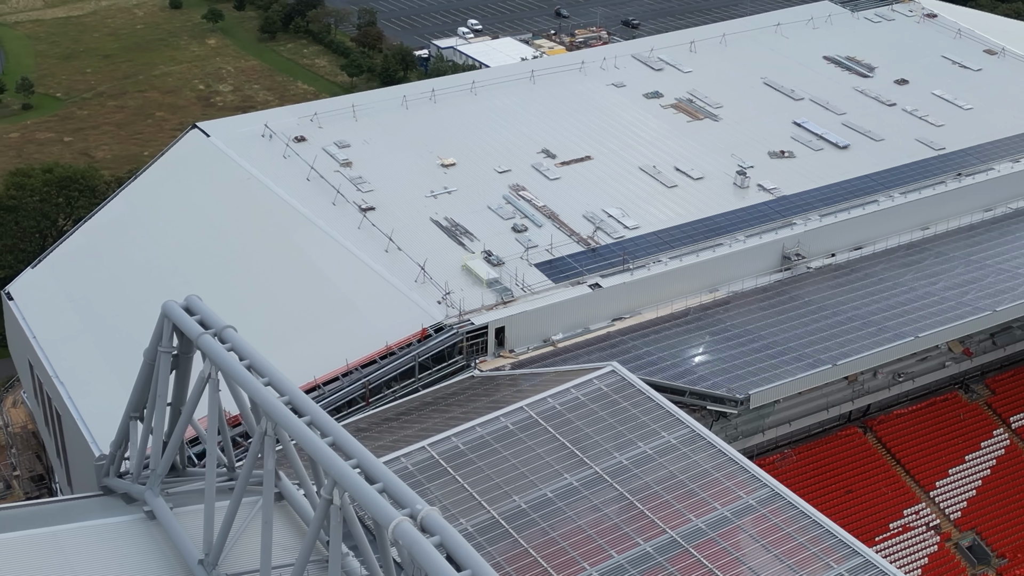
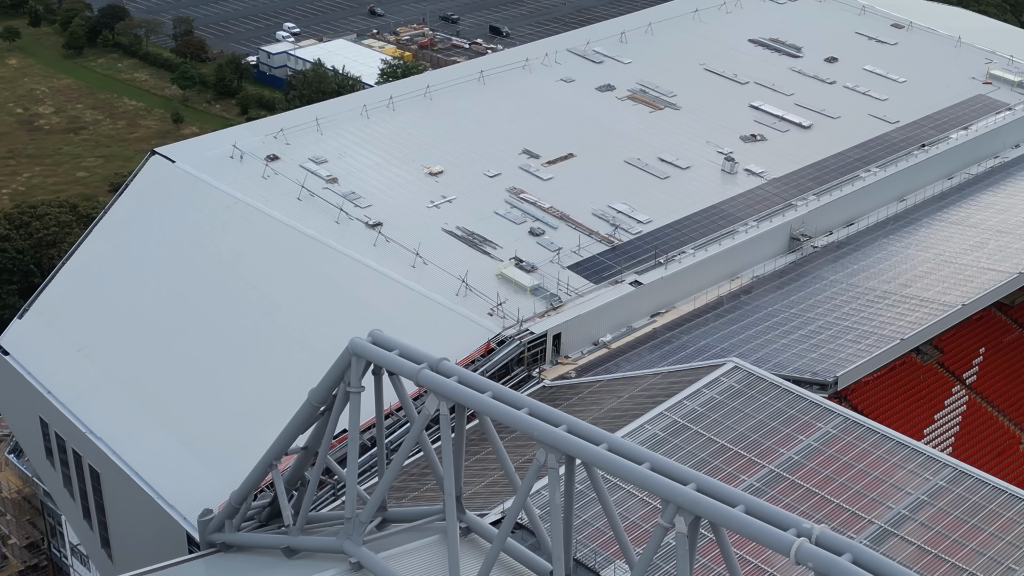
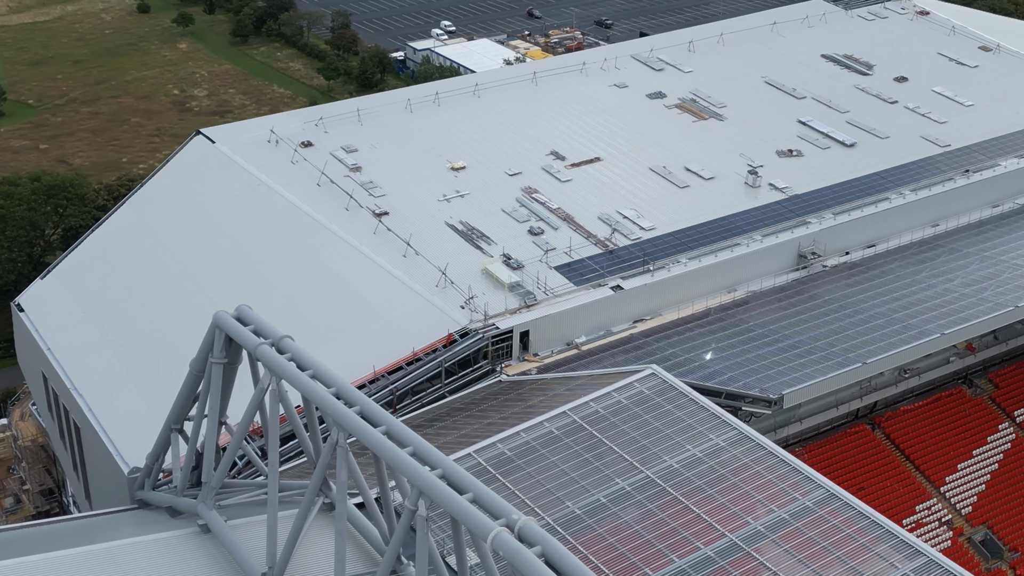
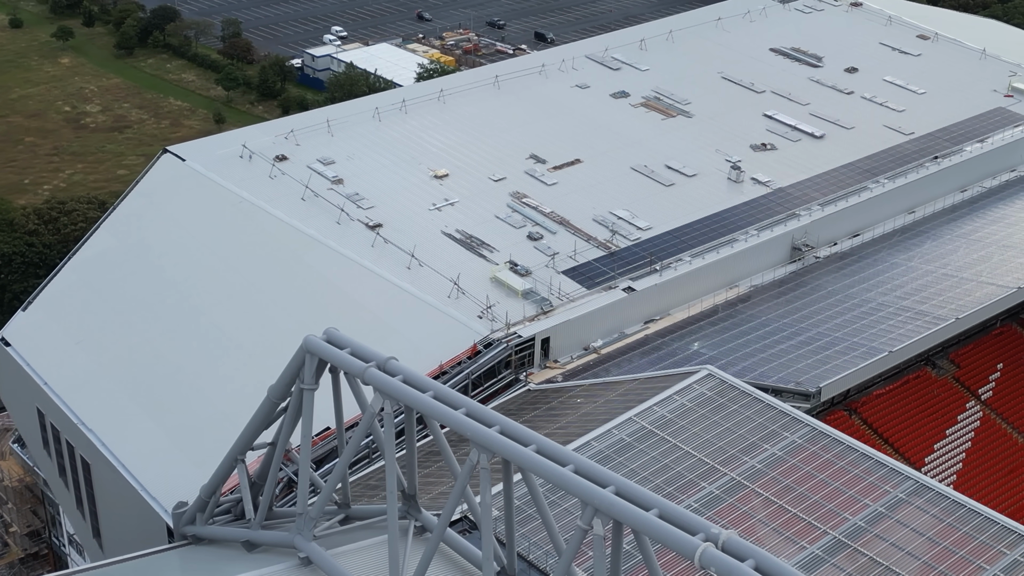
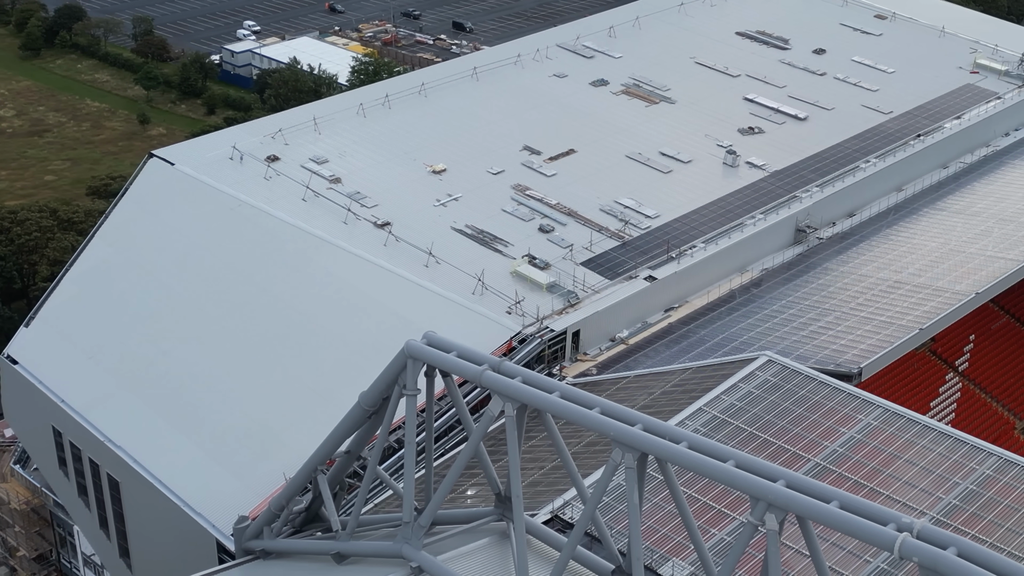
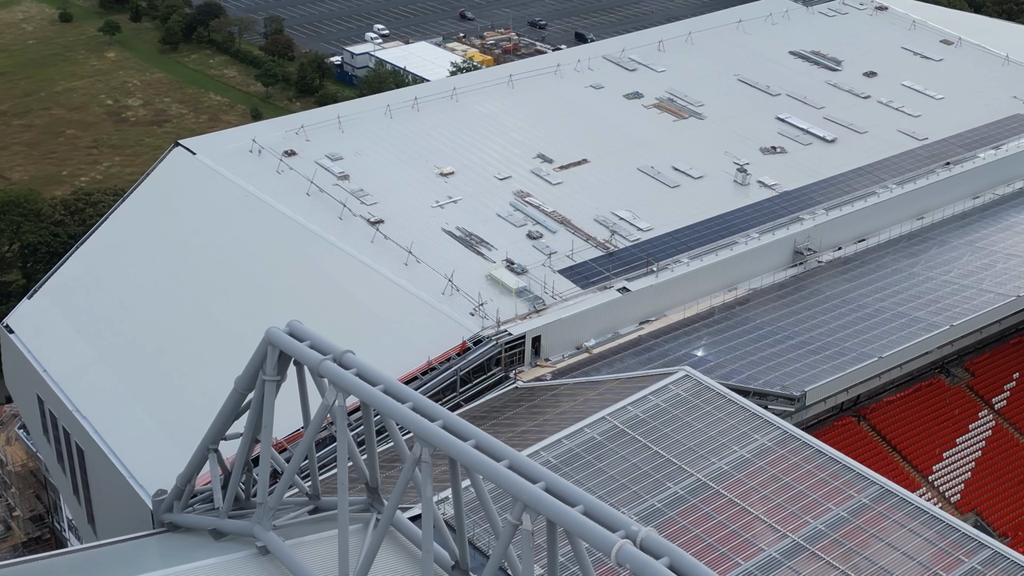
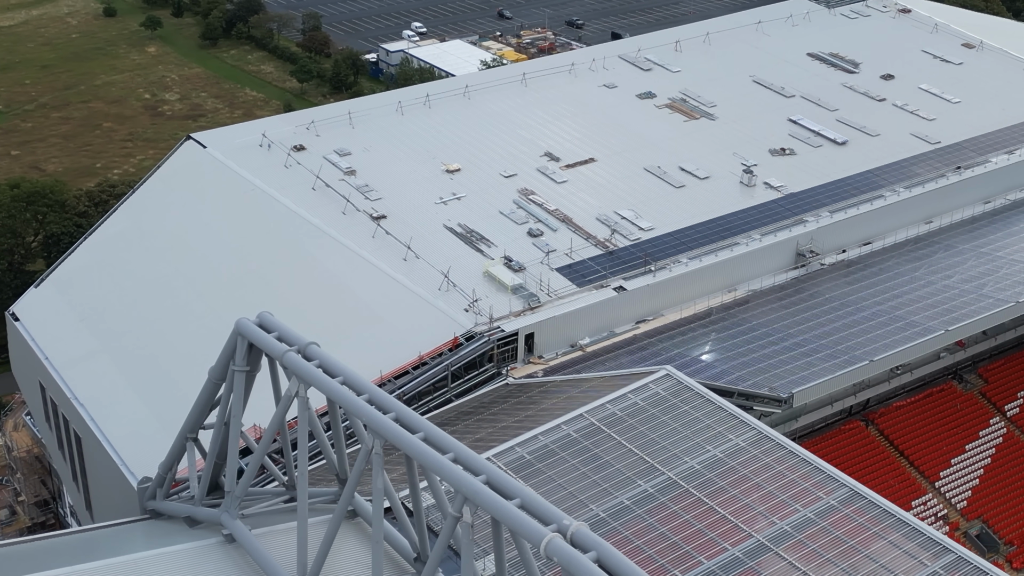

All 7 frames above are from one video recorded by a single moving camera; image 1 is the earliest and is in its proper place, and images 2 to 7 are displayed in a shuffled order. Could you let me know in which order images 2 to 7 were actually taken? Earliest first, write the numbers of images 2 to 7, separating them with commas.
3, 7, 6, 4, 2, 5
